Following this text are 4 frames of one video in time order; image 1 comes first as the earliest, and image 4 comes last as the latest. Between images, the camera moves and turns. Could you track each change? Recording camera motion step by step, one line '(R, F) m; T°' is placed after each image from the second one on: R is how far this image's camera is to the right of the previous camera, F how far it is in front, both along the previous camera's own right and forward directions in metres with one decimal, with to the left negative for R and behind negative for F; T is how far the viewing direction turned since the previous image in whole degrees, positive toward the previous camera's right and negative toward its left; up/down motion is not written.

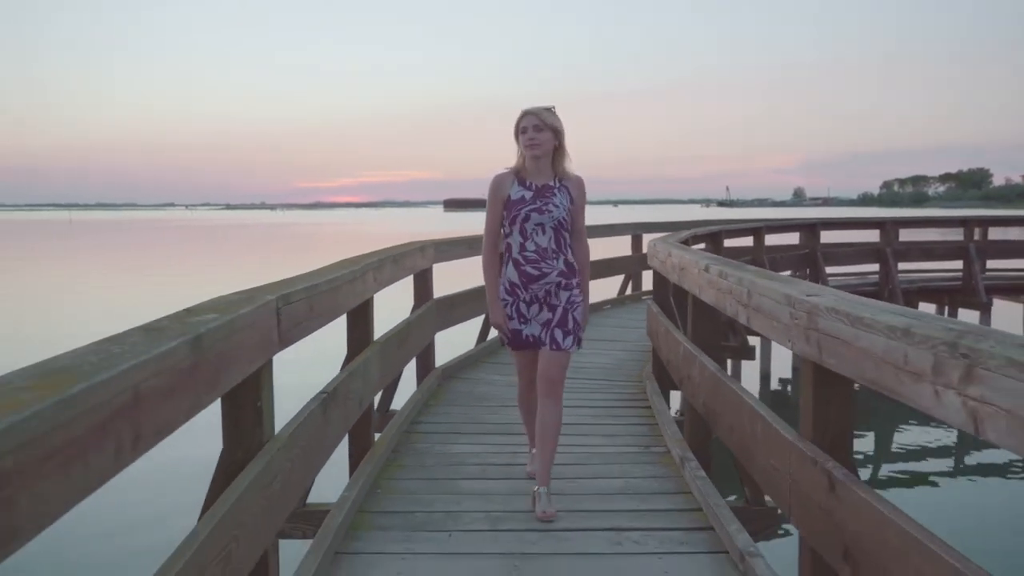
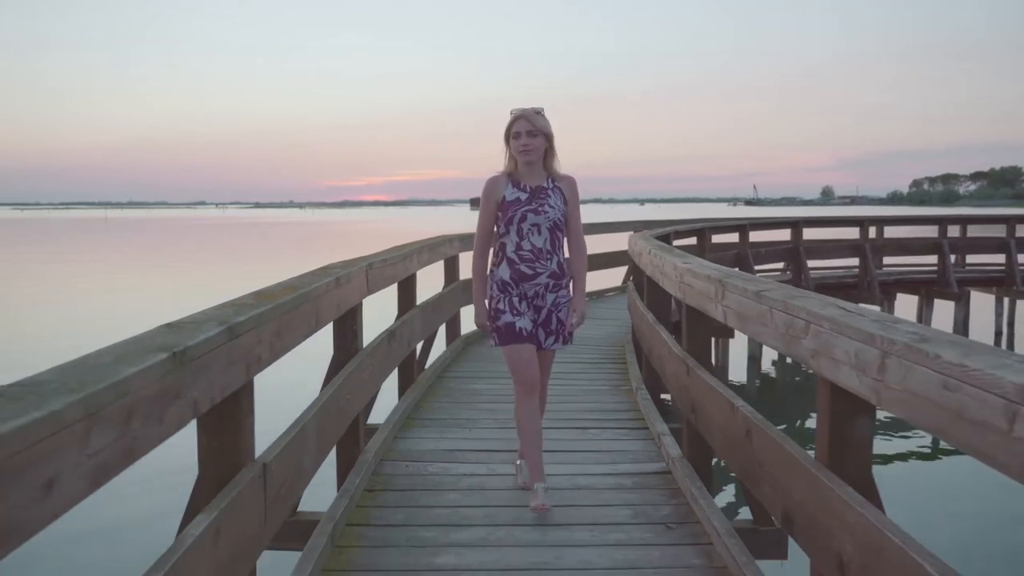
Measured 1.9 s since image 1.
(+0.1, -1.3) m; -2°
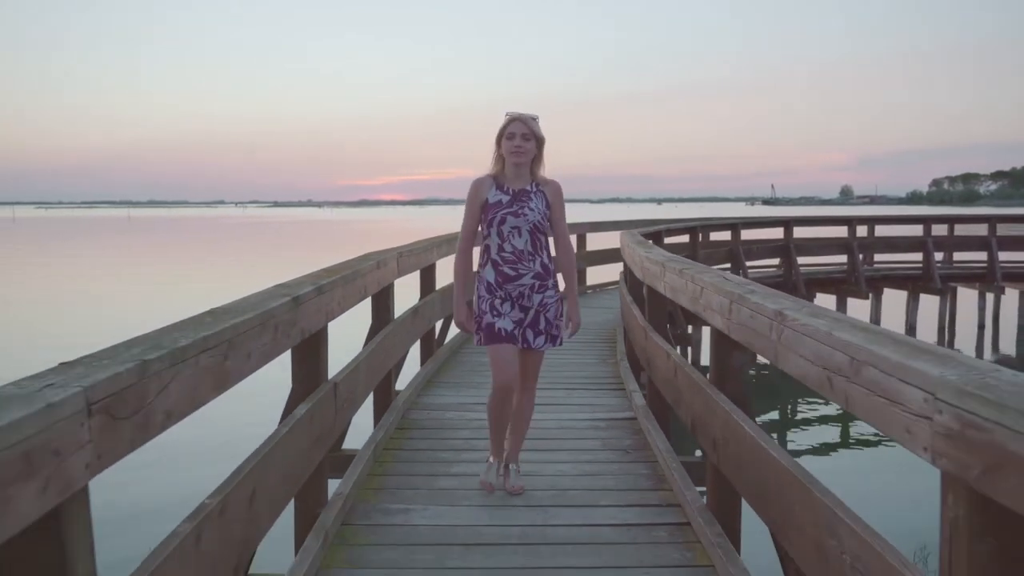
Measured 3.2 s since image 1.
(+0.1, -0.9) m; -1°
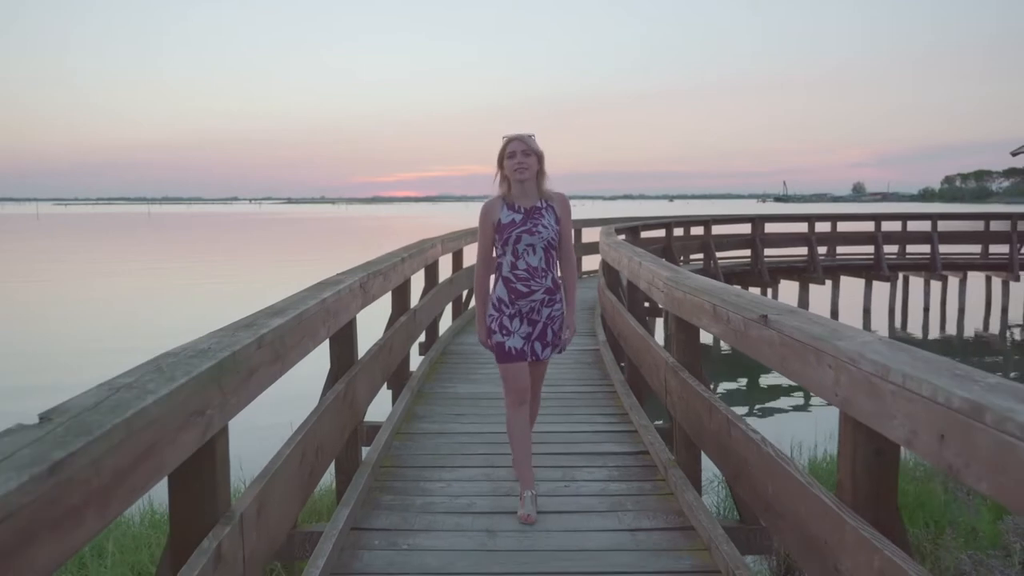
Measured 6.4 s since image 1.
(+0.1, -2.2) m; -1°
